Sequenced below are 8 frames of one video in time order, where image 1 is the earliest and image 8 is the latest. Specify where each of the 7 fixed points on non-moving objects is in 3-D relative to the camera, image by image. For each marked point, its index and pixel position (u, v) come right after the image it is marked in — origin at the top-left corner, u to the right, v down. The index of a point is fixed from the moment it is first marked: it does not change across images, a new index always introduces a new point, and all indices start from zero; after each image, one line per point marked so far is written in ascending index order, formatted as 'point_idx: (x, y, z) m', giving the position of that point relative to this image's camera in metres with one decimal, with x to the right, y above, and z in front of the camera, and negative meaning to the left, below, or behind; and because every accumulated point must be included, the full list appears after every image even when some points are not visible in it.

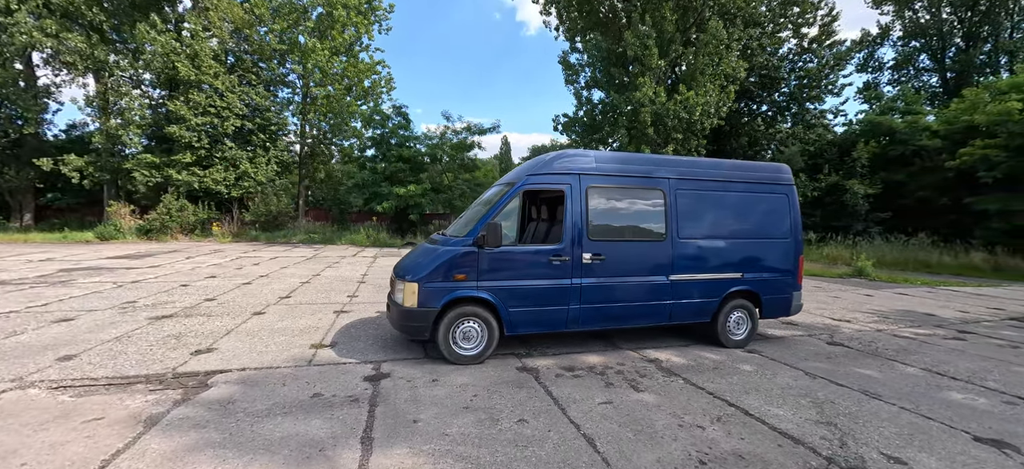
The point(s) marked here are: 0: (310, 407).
0: (-1.8, -1.6, +3.7) m
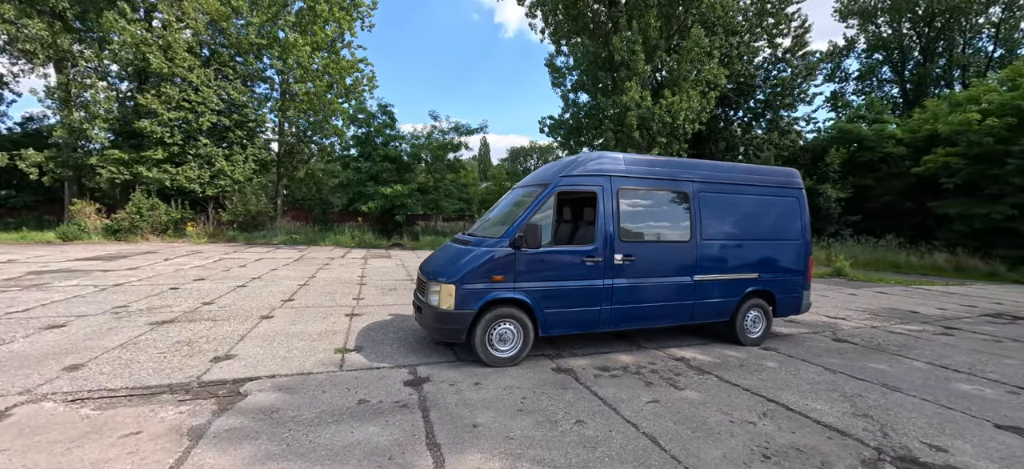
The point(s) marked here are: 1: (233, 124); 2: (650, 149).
0: (-1.3, -1.6, +3.6) m
1: (-13.1, +5.2, +19.5) m
2: (+6.6, +4.1, +19.9) m
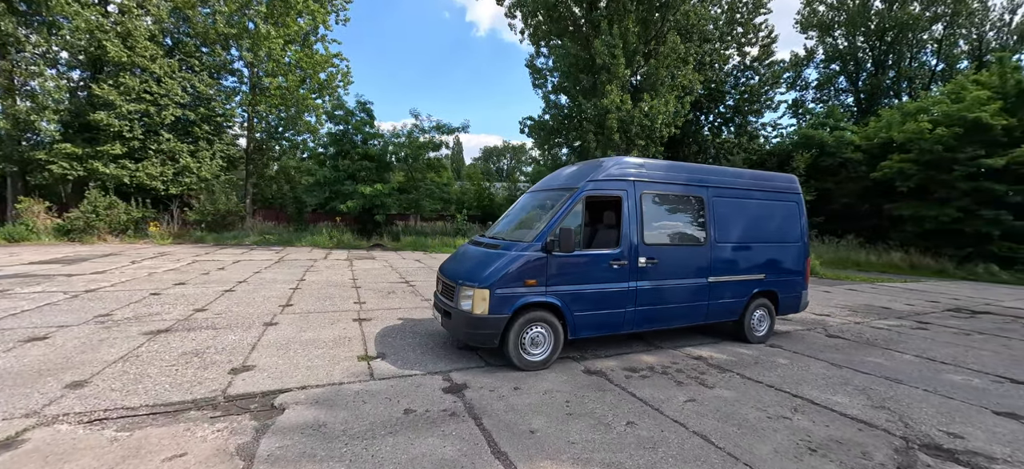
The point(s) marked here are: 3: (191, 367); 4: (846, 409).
0: (-0.8, -1.6, +3.5) m
1: (-13.9, +5.2, +18.4) m
2: (+5.8, +4.1, +20.4) m
3: (-3.6, -1.5, +4.6) m
4: (+3.4, -1.8, +4.2) m
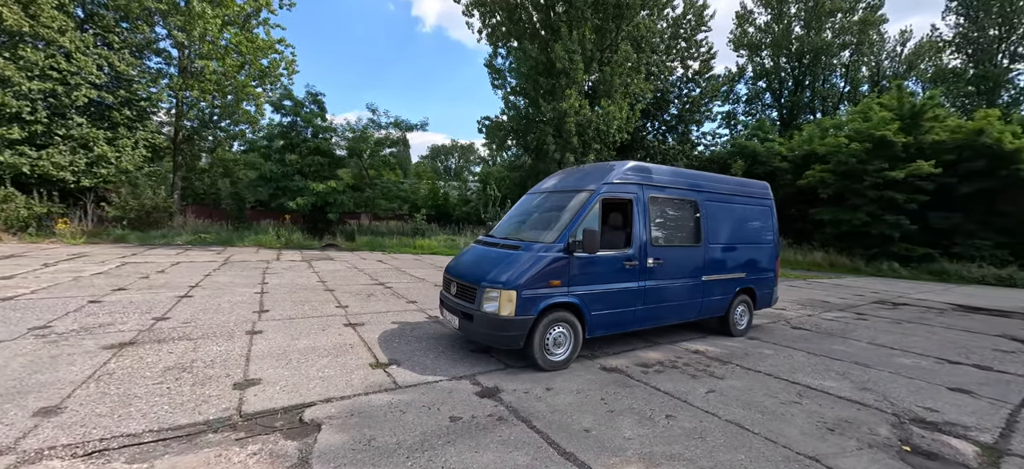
0: (-0.4, -1.6, +3.4) m
1: (-15.4, +5.2, +16.3) m
2: (+3.7, +4.1, +21.0) m
3: (-3.2, -1.5, +4.1) m
4: (+3.7, -1.8, +4.8) m
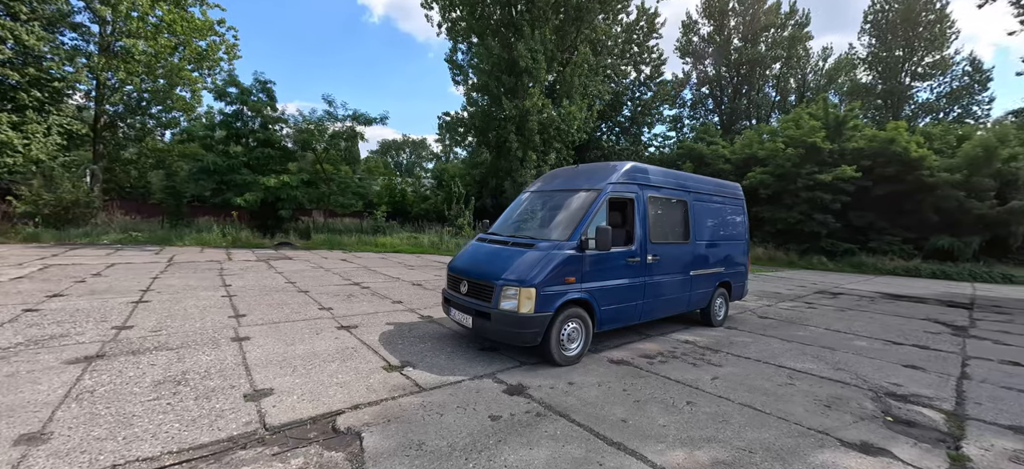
0: (0.0, -1.6, +3.4) m
1: (-16.6, +5.3, +14.2) m
2: (+1.8, +4.2, +21.4) m
3: (-2.9, -1.5, +3.7) m
4: (+3.9, -1.7, +5.3) m
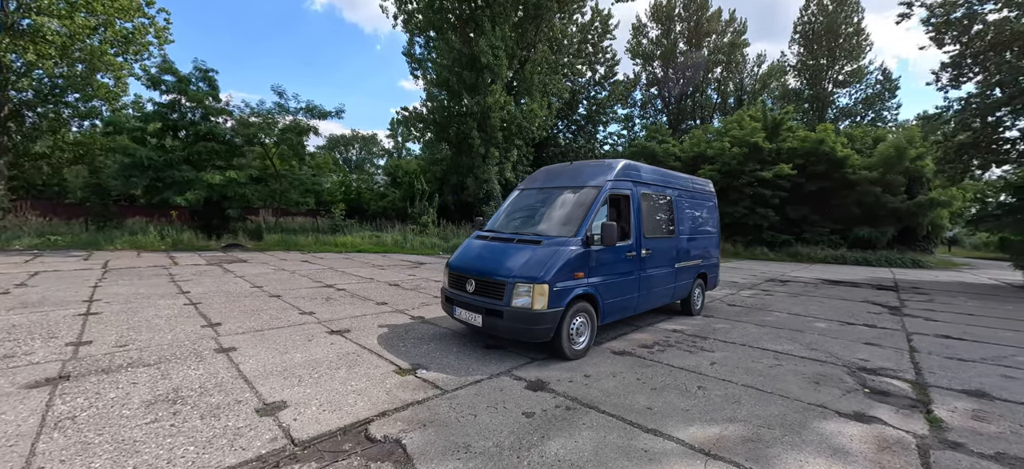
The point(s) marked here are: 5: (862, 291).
0: (+0.3, -1.6, +3.5) m
1: (-17.6, +5.1, +12.0) m
2: (-0.2, +4.4, +21.4) m
3: (-2.6, -1.5, +3.4) m
4: (+4.0, -1.6, +5.8) m
5: (+9.5, -1.5, +11.3) m
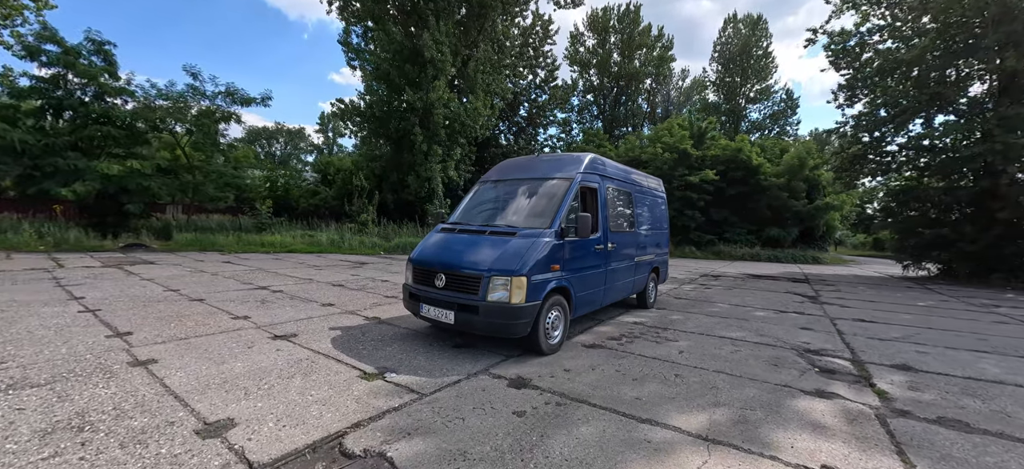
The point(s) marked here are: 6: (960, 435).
0: (+0.2, -1.5, +3.2) m
1: (-18.7, +5.1, +9.0) m
2: (-3.1, +4.4, +21.0) m
3: (-2.7, -1.4, +2.7) m
4: (+3.5, -1.5, +6.1) m
5: (+8.1, -1.5, +12.4) m
6: (+3.7, -1.7, +3.4) m
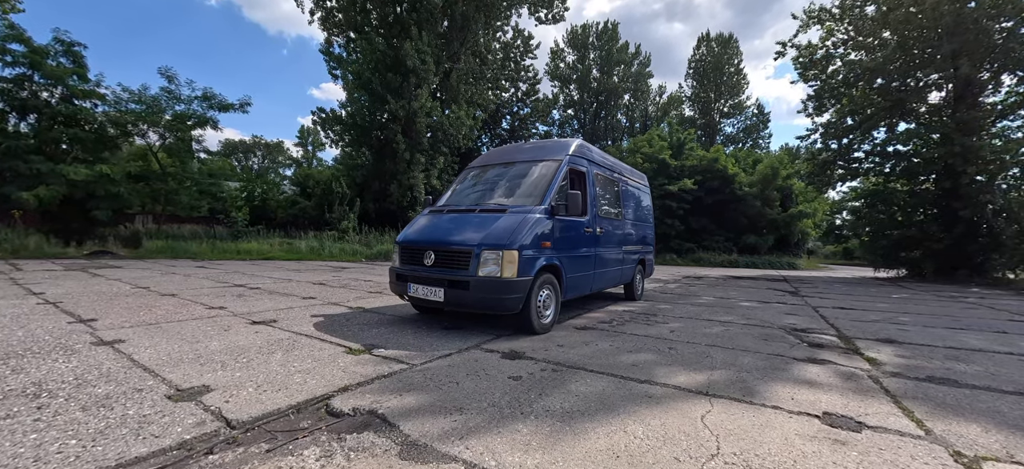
0: (+0.2, -1.1, +3.1) m
1: (-19.1, +5.0, +8.3) m
2: (-3.9, +3.9, +20.9) m
3: (-2.7, -1.0, +2.5) m
4: (+3.3, -1.3, +6.1) m
5: (+7.6, -1.4, +12.6) m
6: (+3.7, -1.3, +3.5) m
